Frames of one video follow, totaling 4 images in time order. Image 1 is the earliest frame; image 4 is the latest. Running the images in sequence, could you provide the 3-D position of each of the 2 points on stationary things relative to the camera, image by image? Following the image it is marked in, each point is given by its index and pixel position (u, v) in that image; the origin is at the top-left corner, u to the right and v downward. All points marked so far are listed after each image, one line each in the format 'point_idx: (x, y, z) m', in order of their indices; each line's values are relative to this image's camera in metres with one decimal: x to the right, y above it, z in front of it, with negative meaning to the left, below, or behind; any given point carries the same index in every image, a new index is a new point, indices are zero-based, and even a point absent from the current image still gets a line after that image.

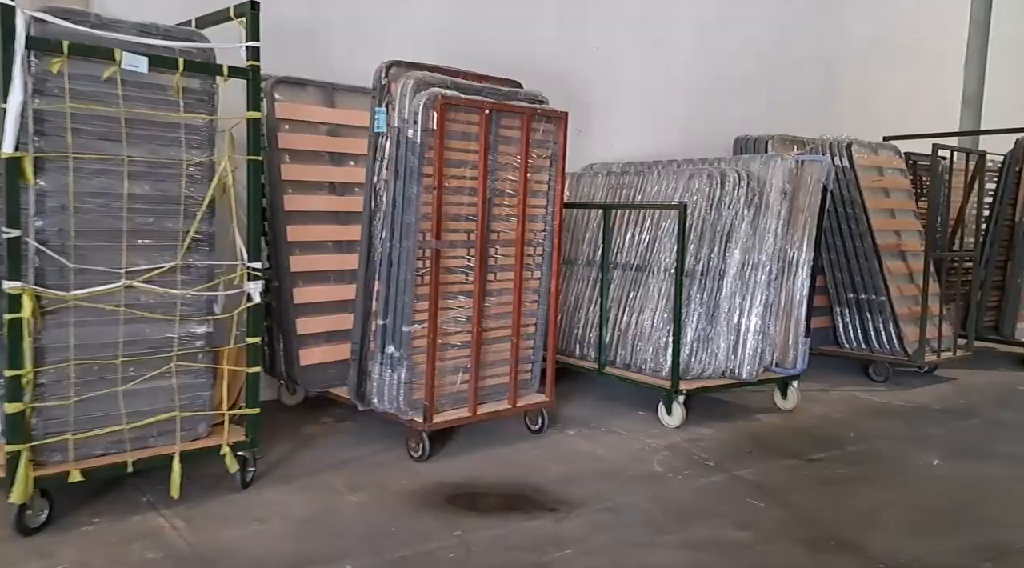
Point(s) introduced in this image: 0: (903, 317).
0: (+2.5, -0.2, +6.4) m
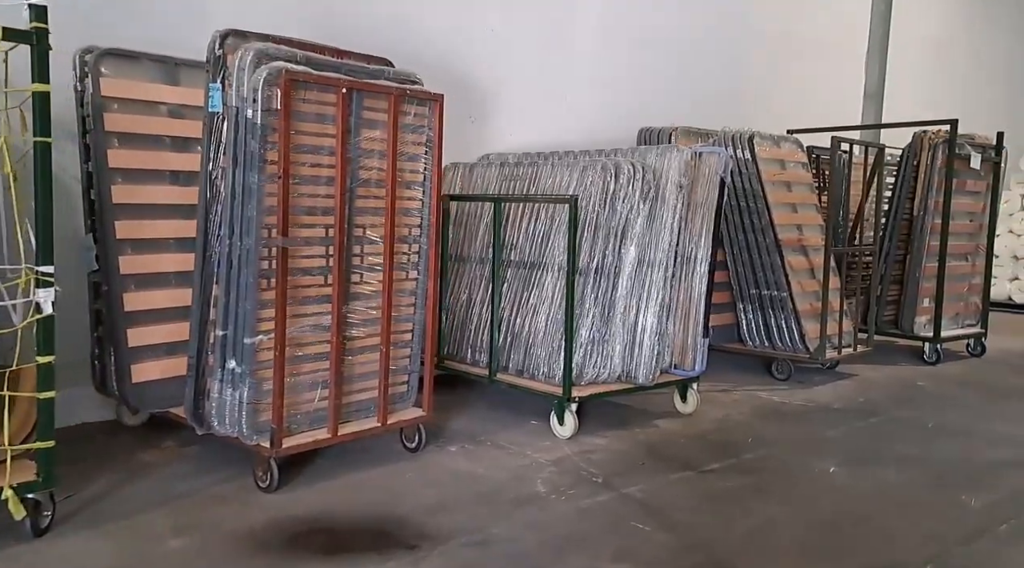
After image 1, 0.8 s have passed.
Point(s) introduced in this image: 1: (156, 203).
0: (+1.8, -0.2, +6.2) m
1: (-1.3, +0.3, +3.6) m
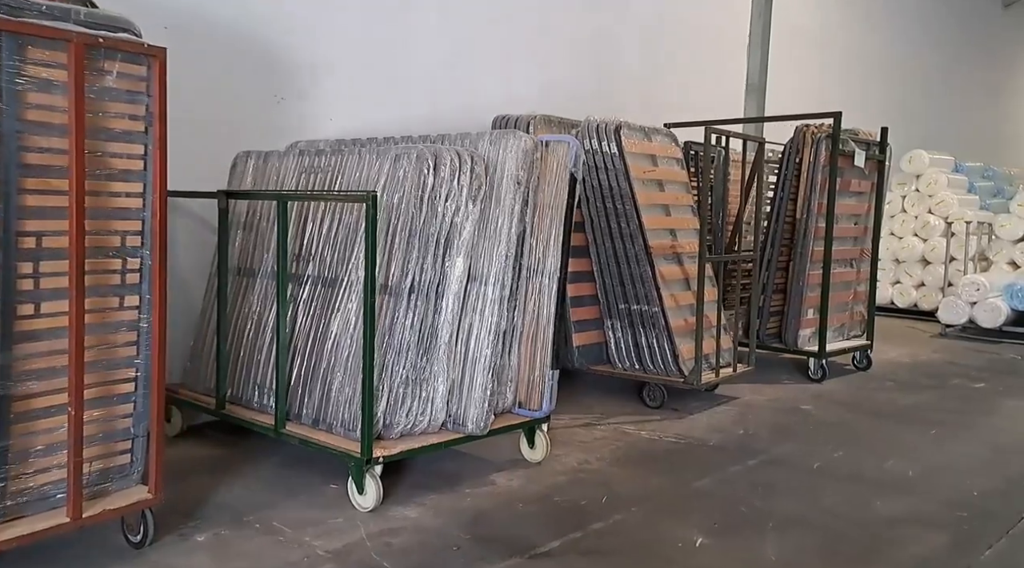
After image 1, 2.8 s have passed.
0: (+0.9, -0.3, +5.3) m
1: (-1.9, +0.2, +2.4) m
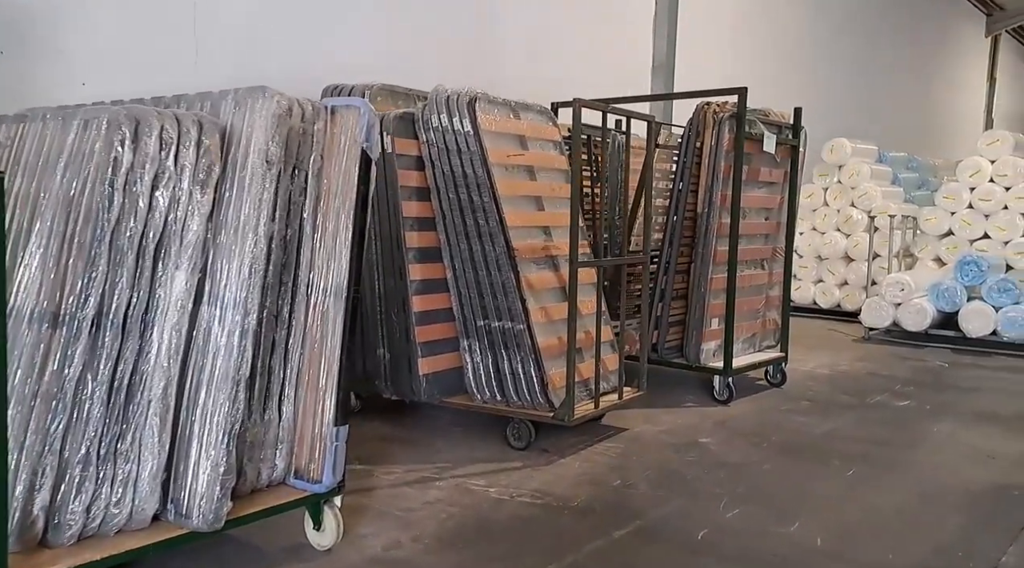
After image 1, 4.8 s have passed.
0: (+0.2, -0.3, +4.3) m
1: (-2.4, +0.1, +1.2) m
